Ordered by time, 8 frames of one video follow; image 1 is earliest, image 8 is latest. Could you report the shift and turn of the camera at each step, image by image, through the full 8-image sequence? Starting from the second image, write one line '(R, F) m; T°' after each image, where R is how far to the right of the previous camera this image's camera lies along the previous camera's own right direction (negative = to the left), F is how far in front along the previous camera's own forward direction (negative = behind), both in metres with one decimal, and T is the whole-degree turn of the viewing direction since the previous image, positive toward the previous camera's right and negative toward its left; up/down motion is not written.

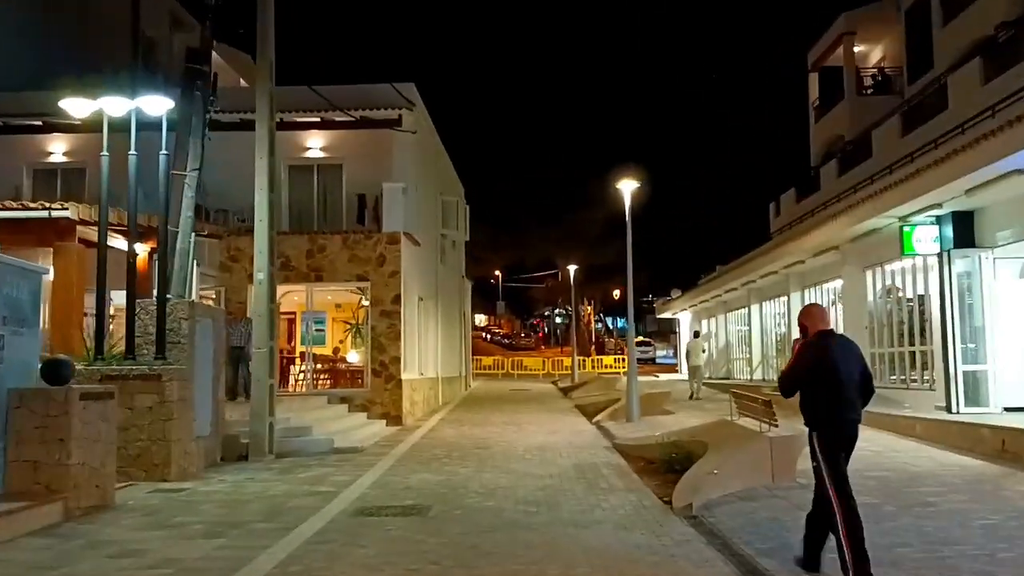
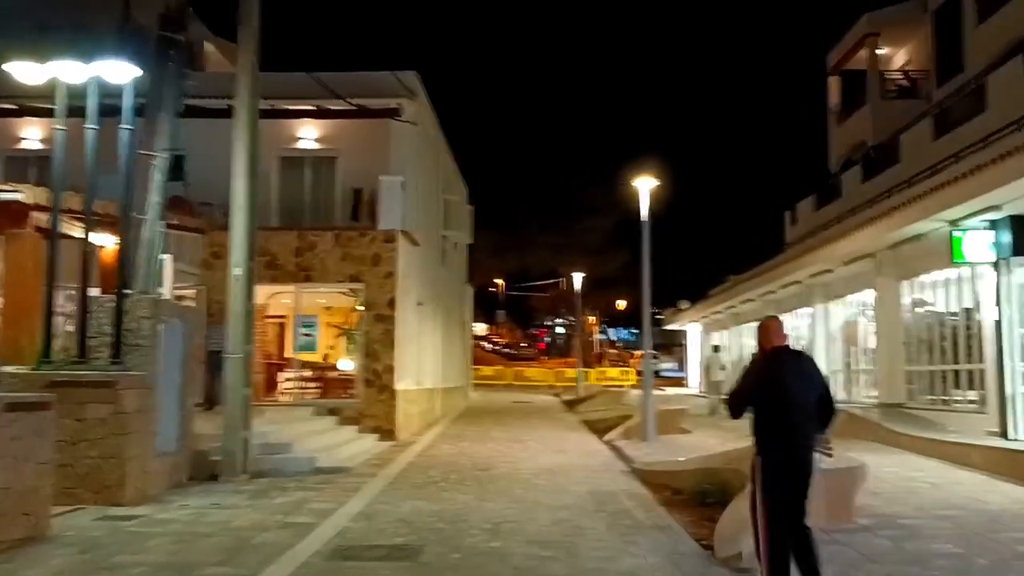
(-0.1, +1.7) m; 0°
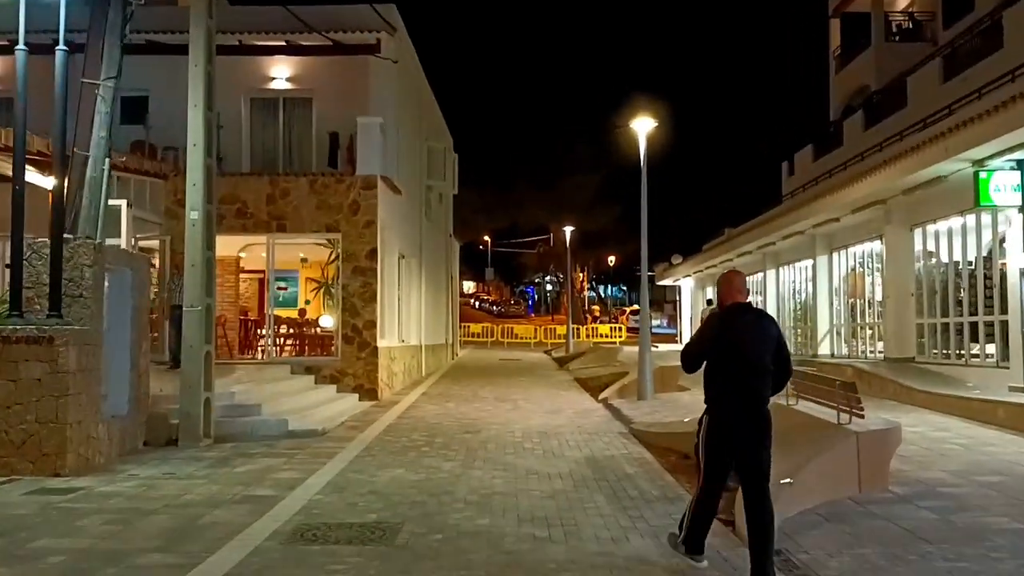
(0.0, +1.2) m; +1°
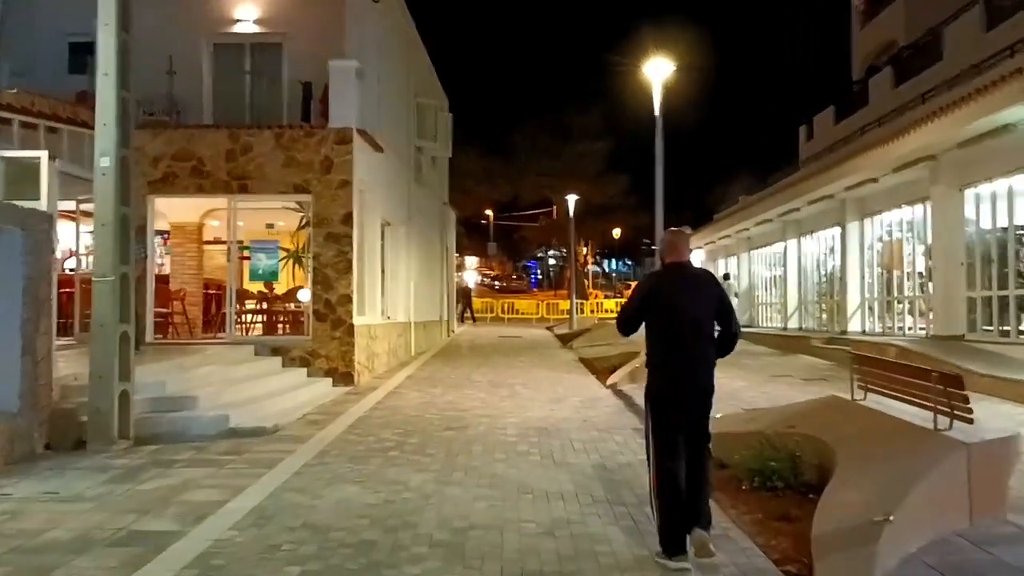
(+0.1, +2.3) m; 0°
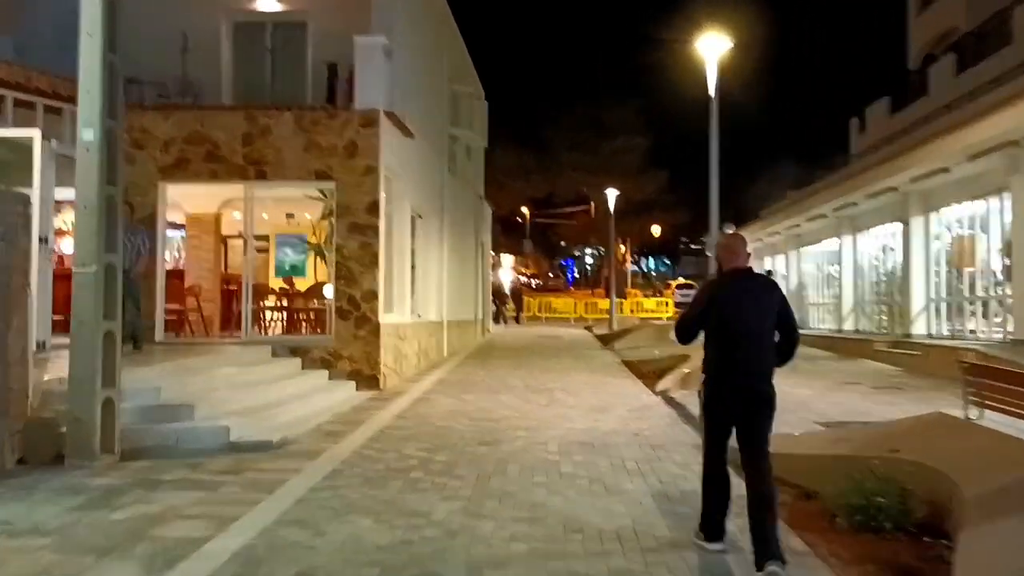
(-0.1, +1.3) m; -2°
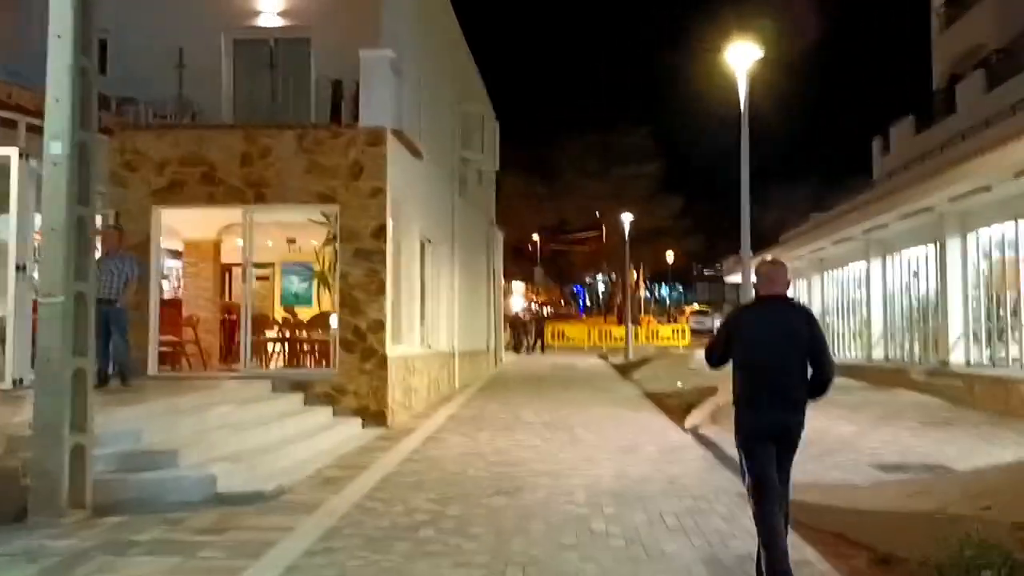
(-0.1, +0.9) m; -1°
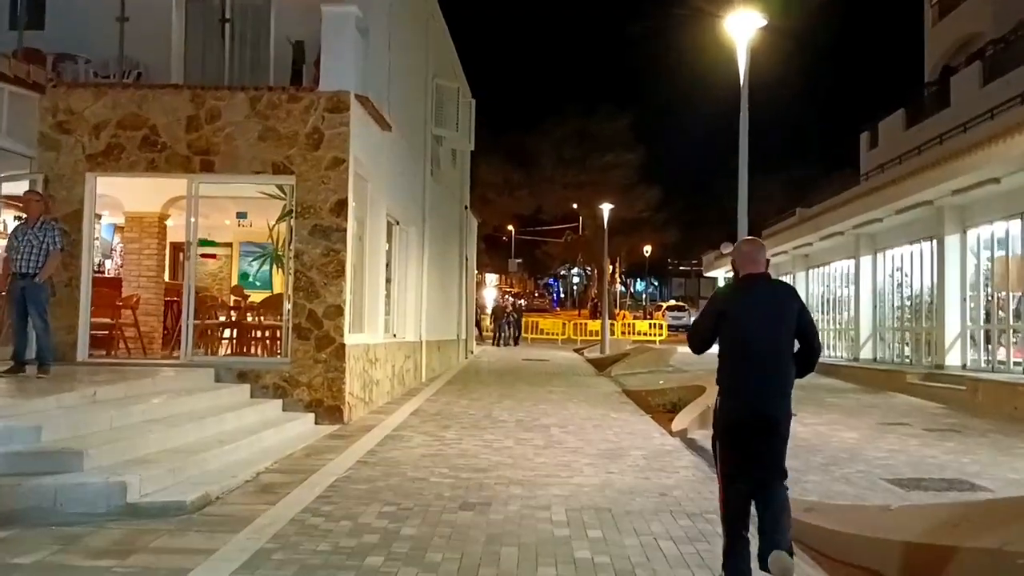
(0.0, +1.2) m; +1°
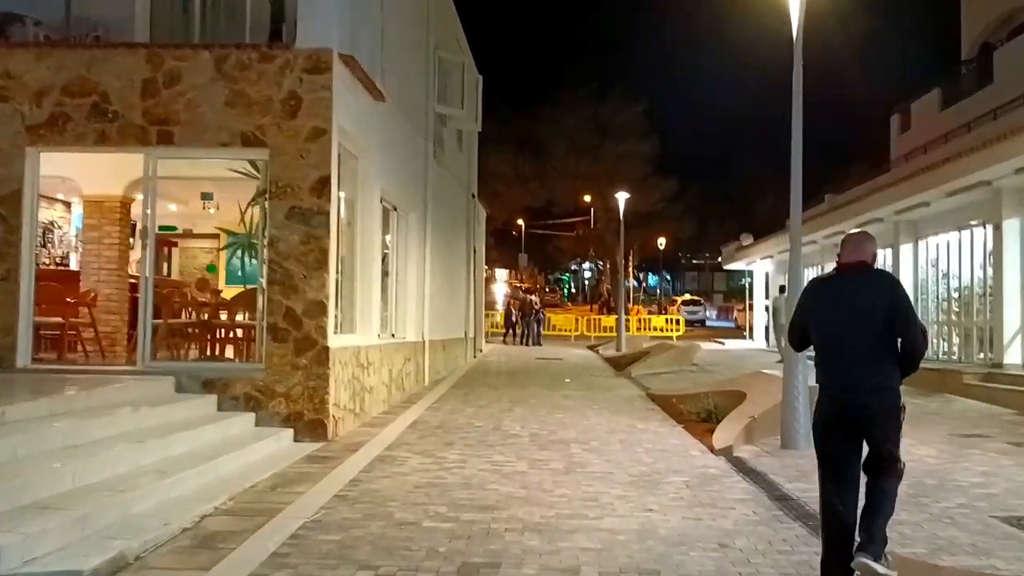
(0.0, +1.8) m; -1°
